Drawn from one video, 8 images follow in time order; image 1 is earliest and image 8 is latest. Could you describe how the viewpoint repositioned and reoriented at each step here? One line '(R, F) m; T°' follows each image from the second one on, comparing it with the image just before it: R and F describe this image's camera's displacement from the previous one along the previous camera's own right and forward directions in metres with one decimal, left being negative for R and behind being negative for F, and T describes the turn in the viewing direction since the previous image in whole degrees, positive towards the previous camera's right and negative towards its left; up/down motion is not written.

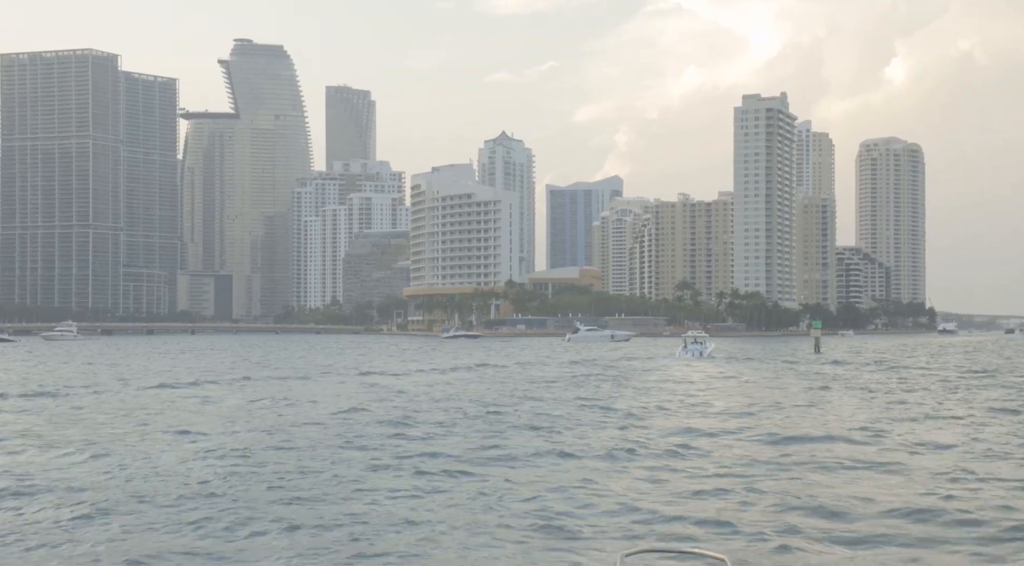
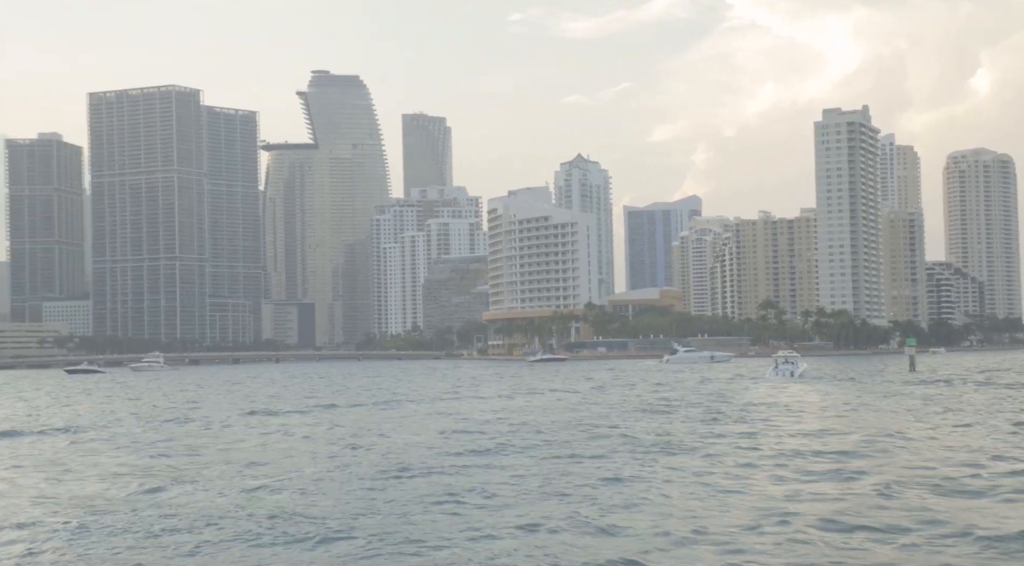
(0.0, +0.4) m; -4°
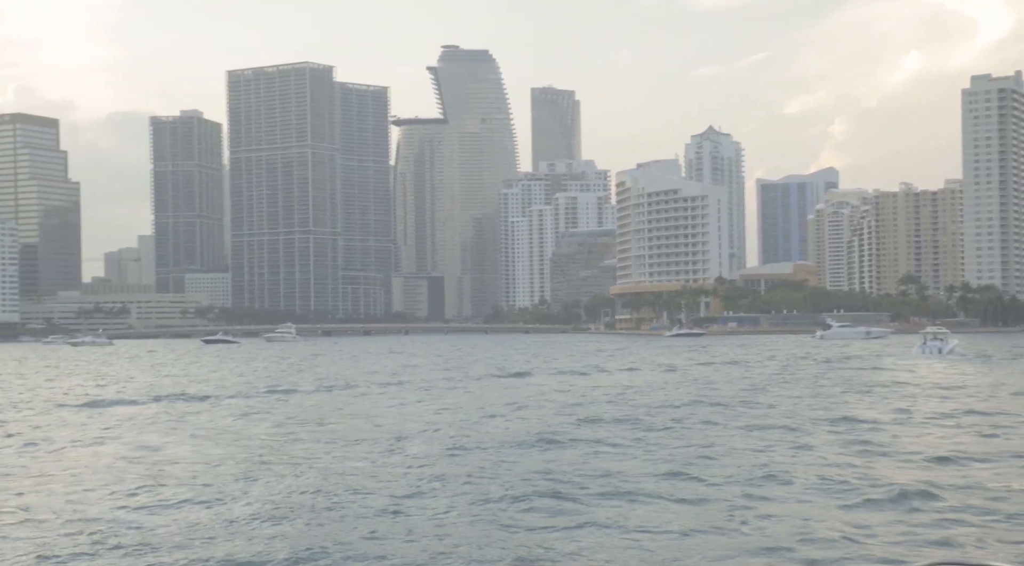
(-0.1, +0.7) m; -6°
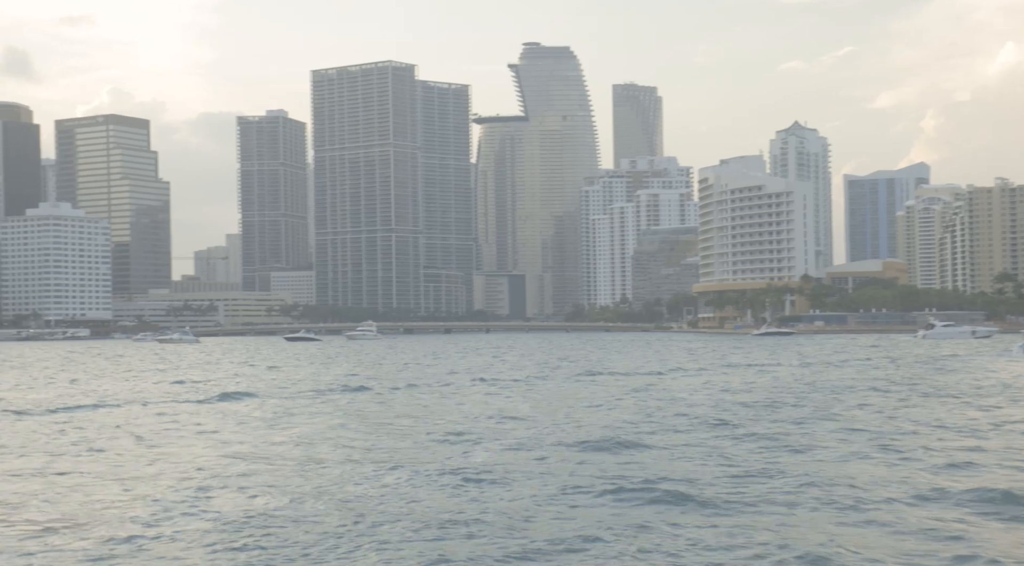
(0.0, +0.7) m; -4°
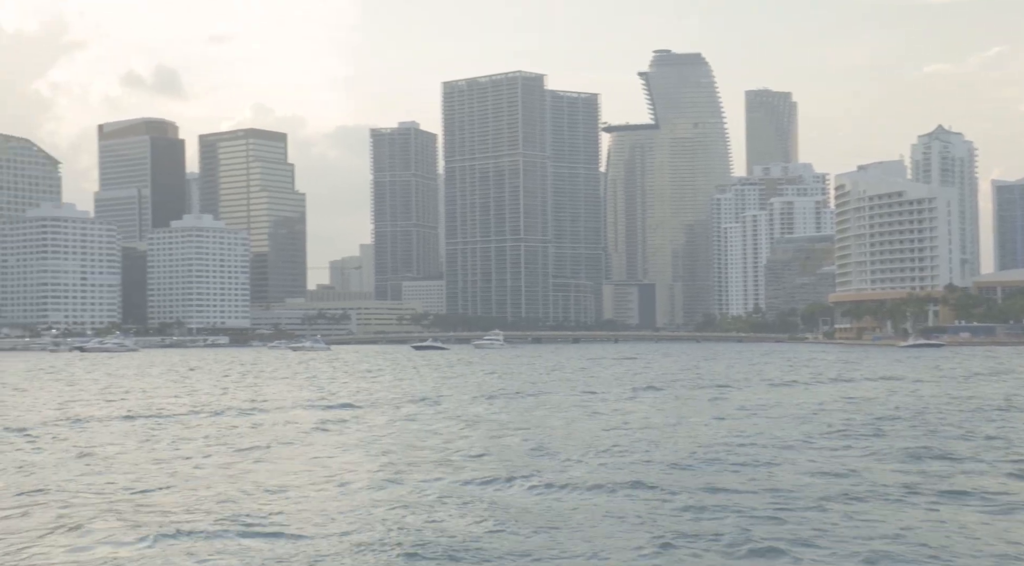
(+0.1, +1.6) m; -6°
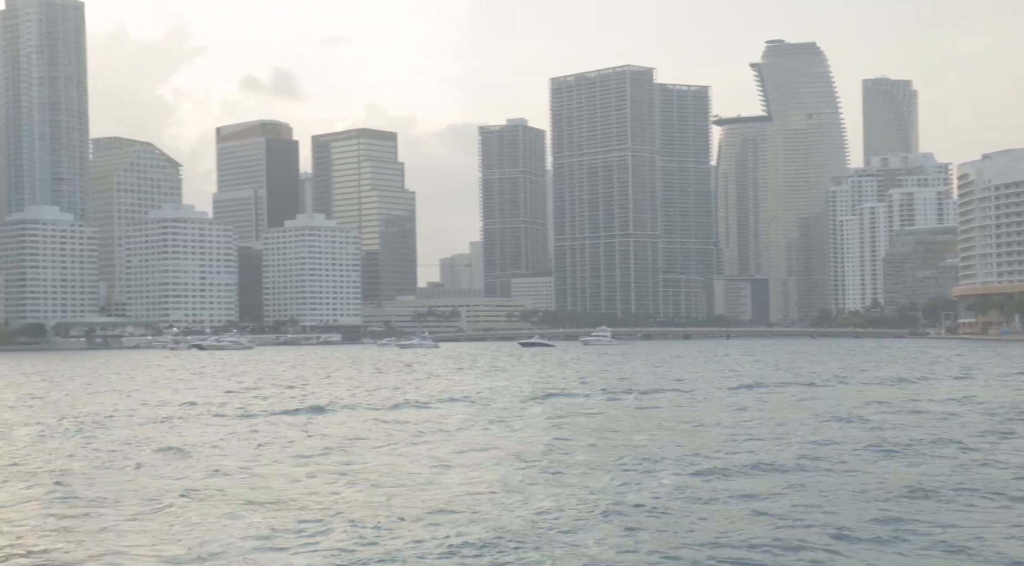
(+0.2, +2.5) m; -5°
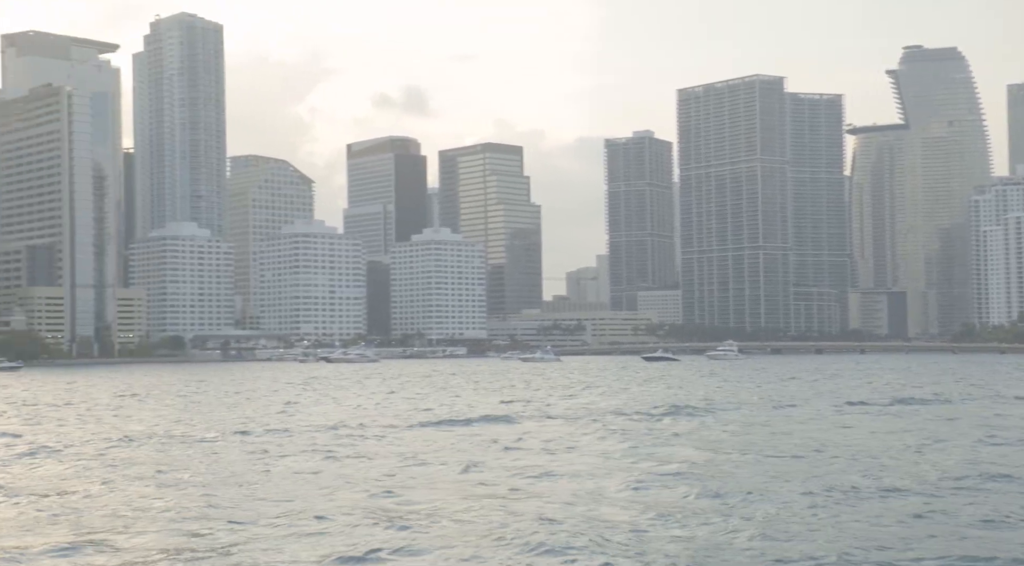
(0.0, +3.3) m; -6°
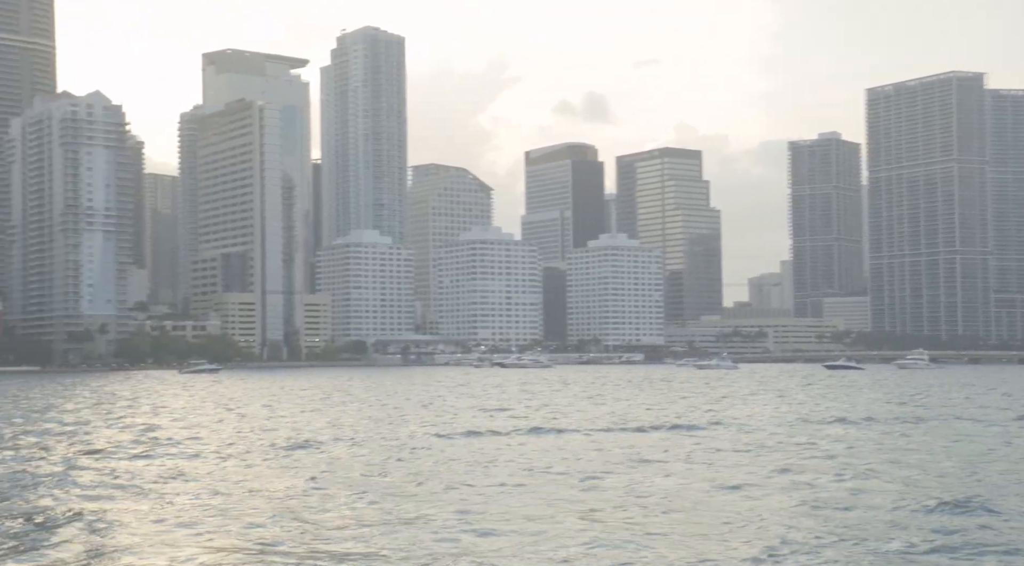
(-0.7, +5.3) m; -8°
